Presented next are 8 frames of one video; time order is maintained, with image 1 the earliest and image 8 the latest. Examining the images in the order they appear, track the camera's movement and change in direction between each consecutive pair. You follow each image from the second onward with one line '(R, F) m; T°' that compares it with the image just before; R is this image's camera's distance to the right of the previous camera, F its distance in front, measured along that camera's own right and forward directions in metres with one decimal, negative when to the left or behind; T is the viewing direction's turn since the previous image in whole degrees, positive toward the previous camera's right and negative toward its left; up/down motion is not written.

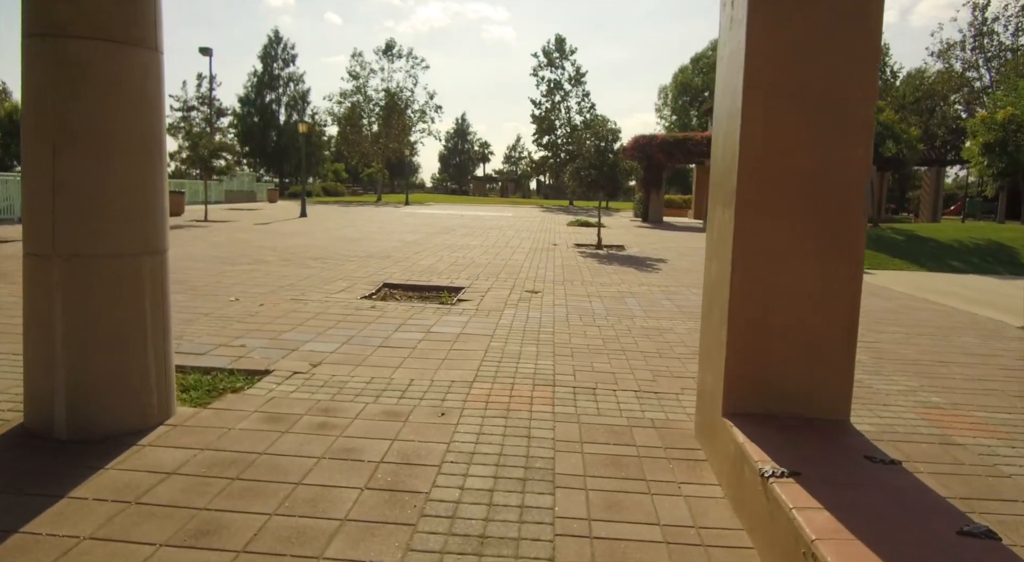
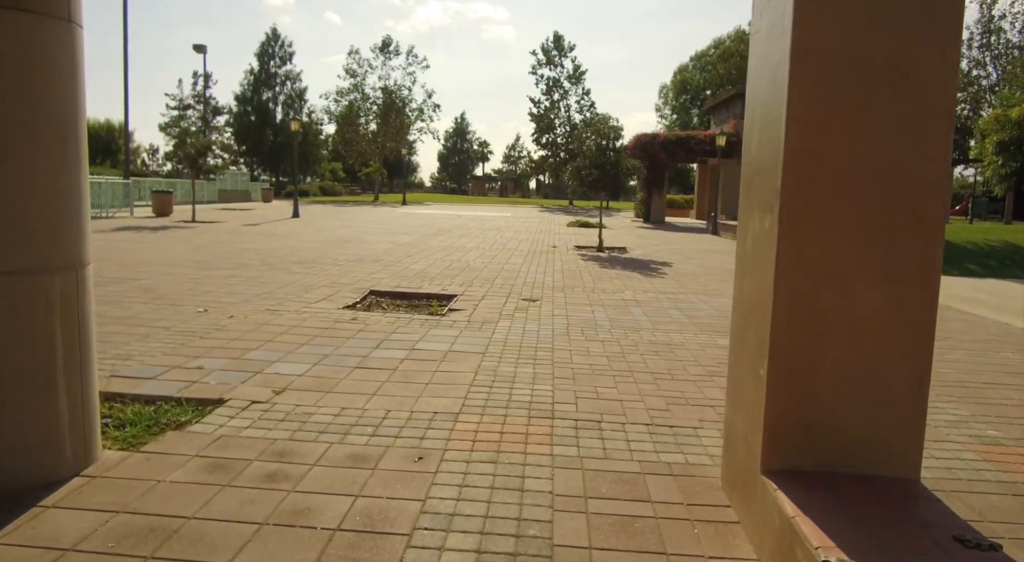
(+0.1, +0.7) m; 0°
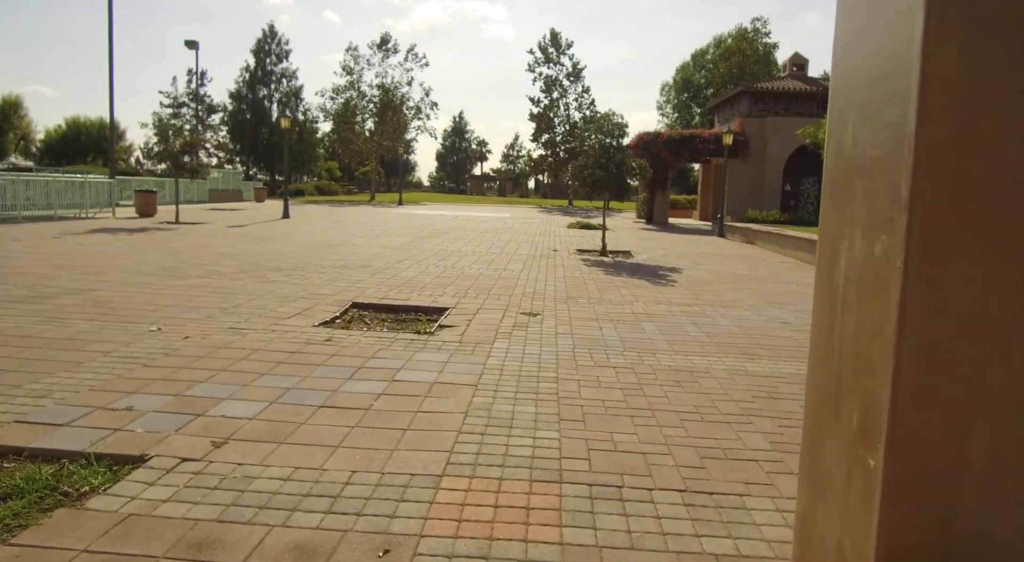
(0.0, +0.9) m; 0°
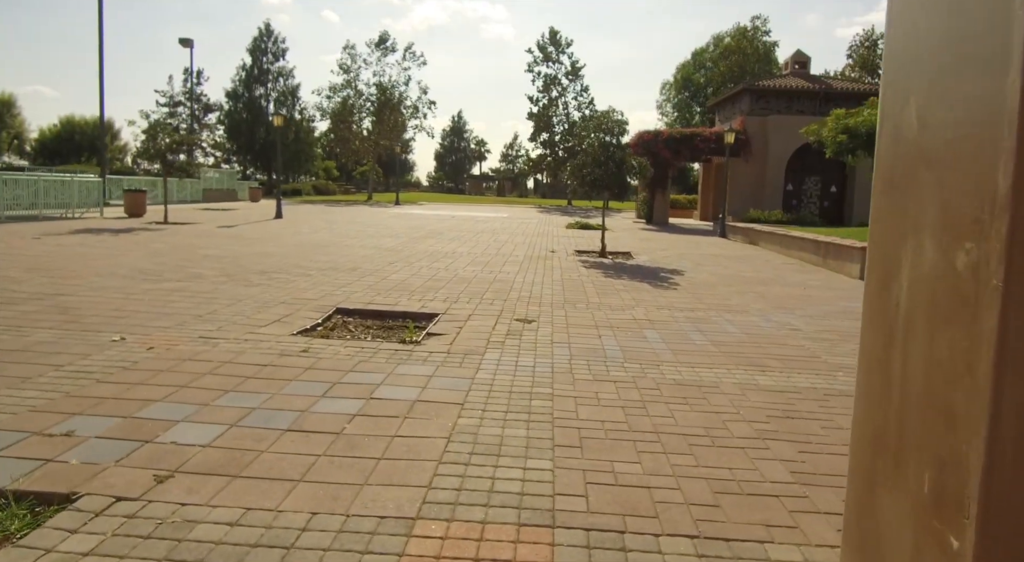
(+0.1, +0.5) m; 0°
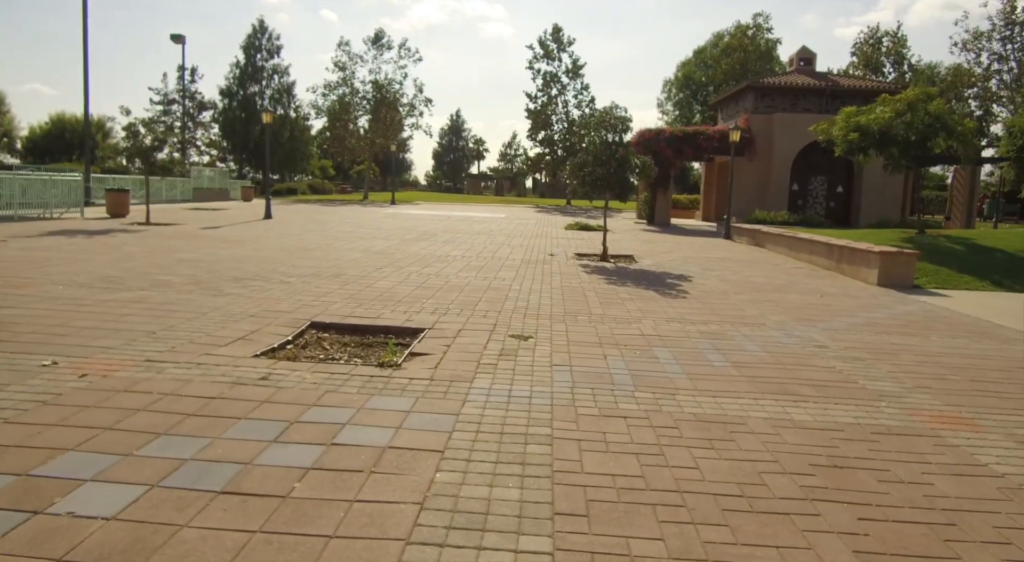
(+0.1, +0.8) m; 0°
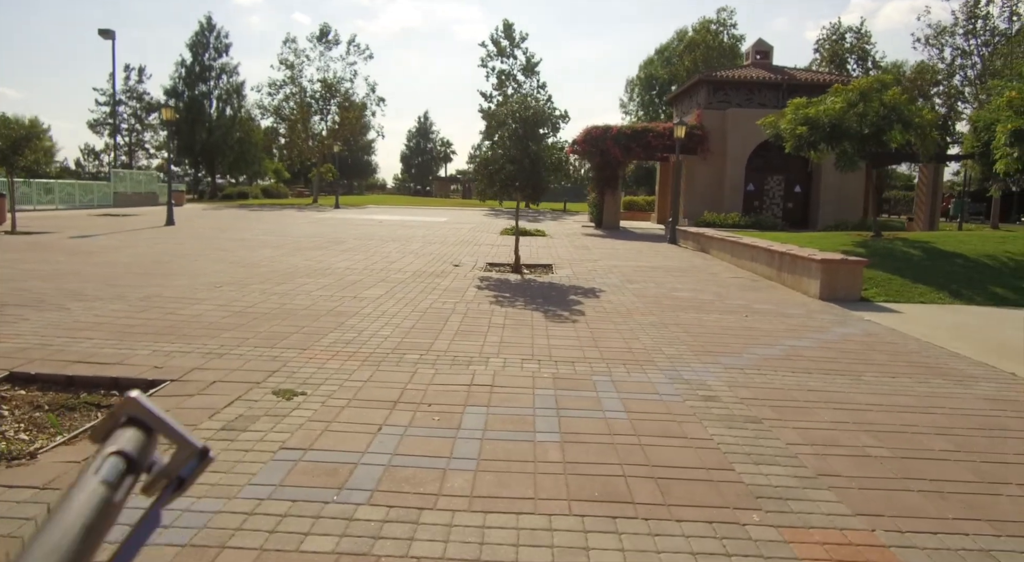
(+1.9, +1.9) m; +2°
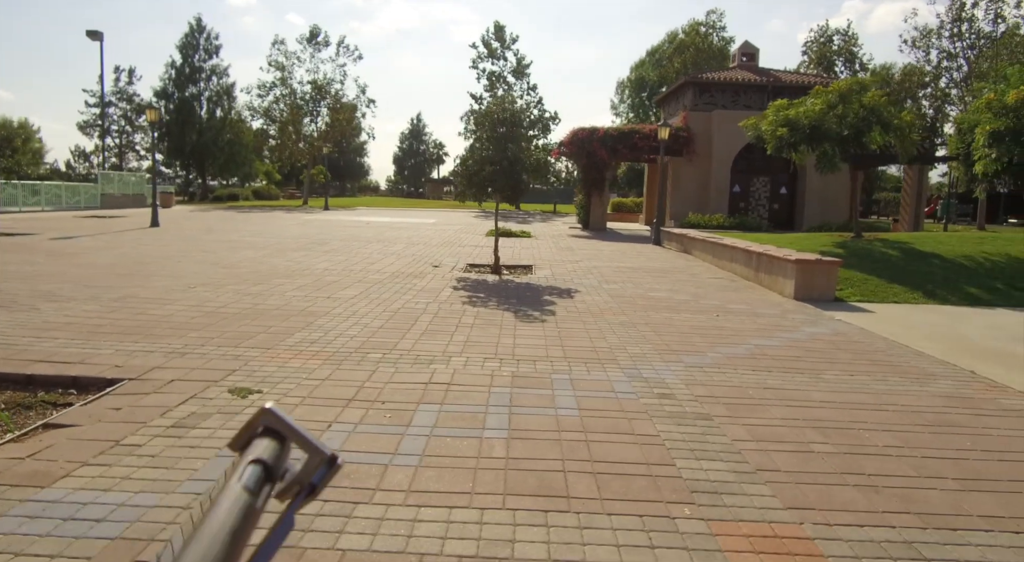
(+0.4, -0.1) m; 0°
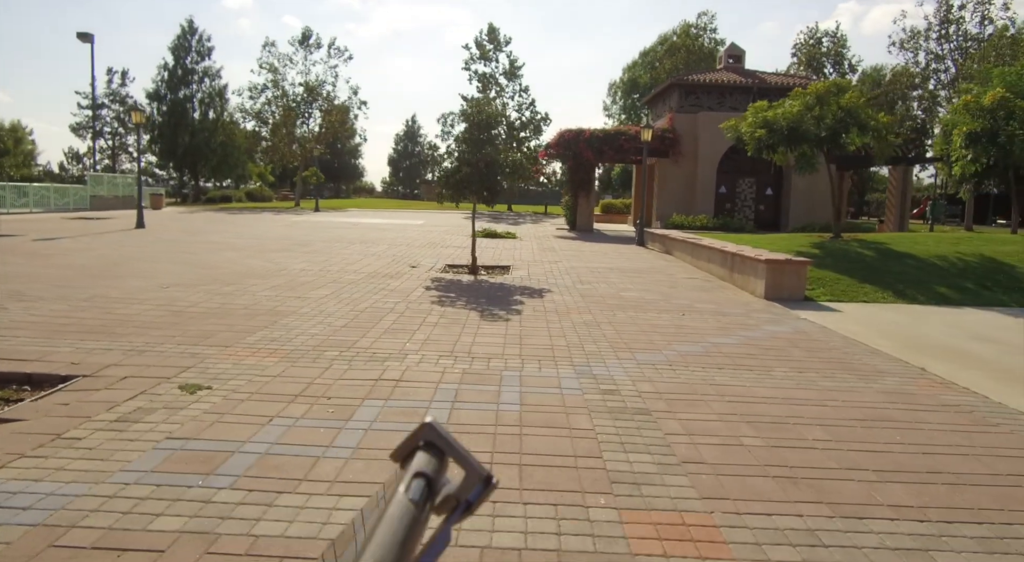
(+0.5, -0.1) m; 0°
